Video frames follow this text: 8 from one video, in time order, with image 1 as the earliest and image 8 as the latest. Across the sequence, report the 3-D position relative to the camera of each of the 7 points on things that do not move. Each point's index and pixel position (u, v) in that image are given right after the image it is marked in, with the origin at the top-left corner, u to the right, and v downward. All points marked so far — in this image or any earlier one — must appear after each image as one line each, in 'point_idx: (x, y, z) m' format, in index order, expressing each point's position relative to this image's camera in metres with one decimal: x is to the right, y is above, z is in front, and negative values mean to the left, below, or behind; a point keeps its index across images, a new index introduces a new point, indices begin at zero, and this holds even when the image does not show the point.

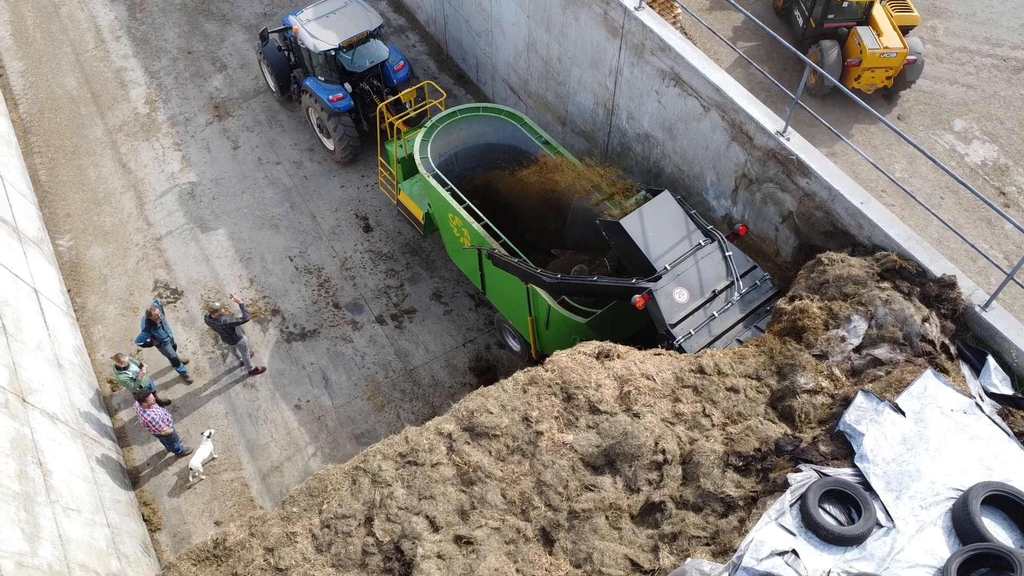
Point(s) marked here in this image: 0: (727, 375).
0: (+1.2, -0.5, +4.4) m
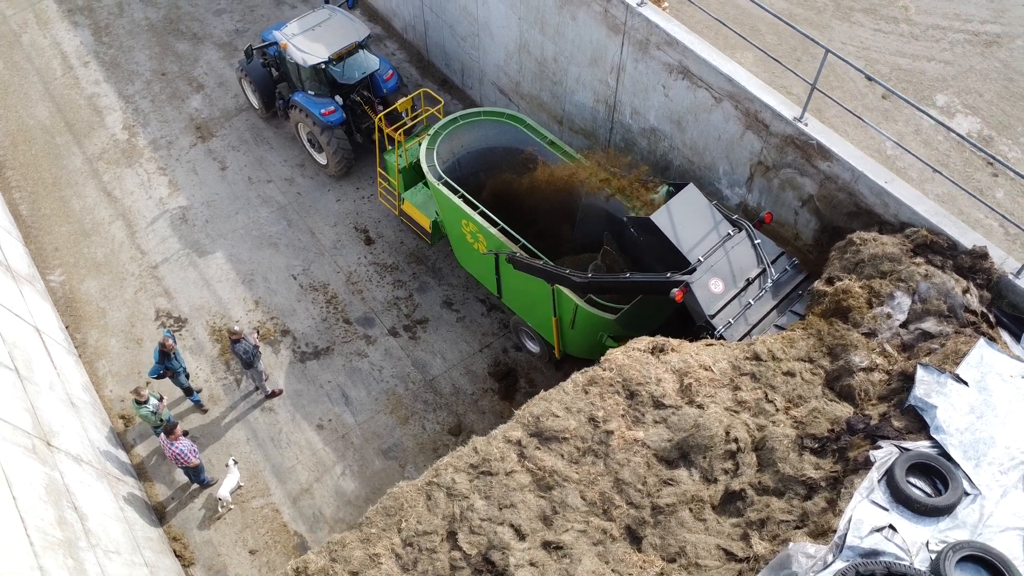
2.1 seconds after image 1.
0: (+1.5, -0.4, +4.5) m
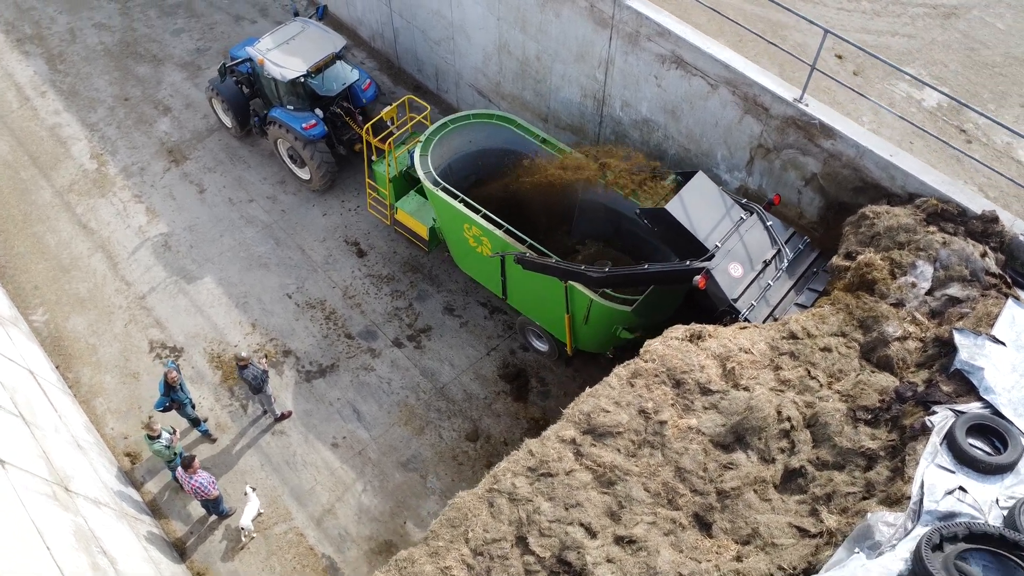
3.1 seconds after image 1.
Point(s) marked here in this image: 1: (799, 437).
0: (+1.7, -0.3, +4.6) m
1: (+1.5, -0.8, +4.1) m
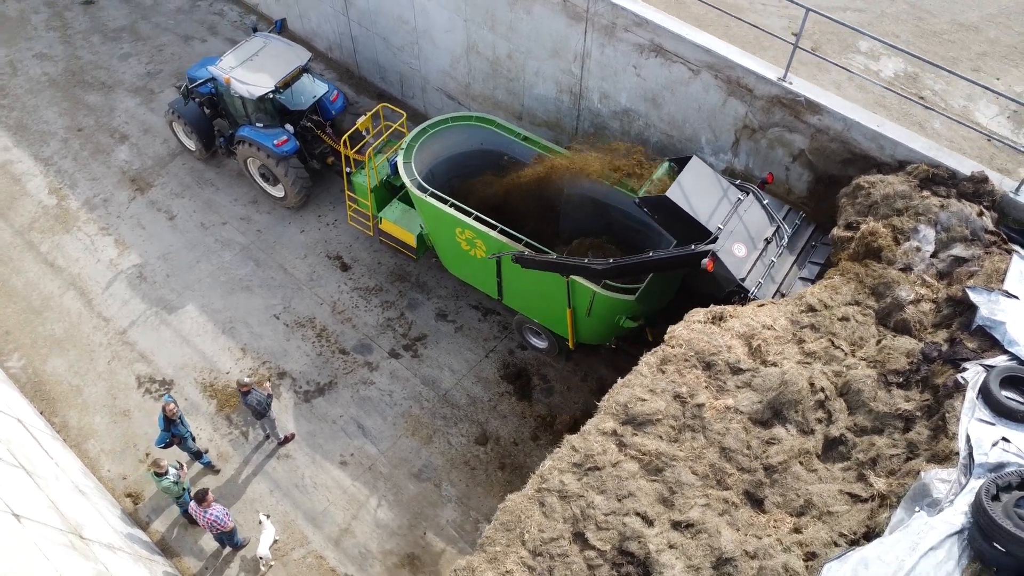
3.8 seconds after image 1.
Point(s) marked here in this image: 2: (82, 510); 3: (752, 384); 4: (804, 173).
0: (+1.9, -0.1, +4.7) m
1: (+1.7, -0.6, +4.2) m
2: (-3.1, -1.6, +5.7) m
3: (+1.3, -0.5, +4.3) m
4: (+2.2, +0.9, +6.0) m
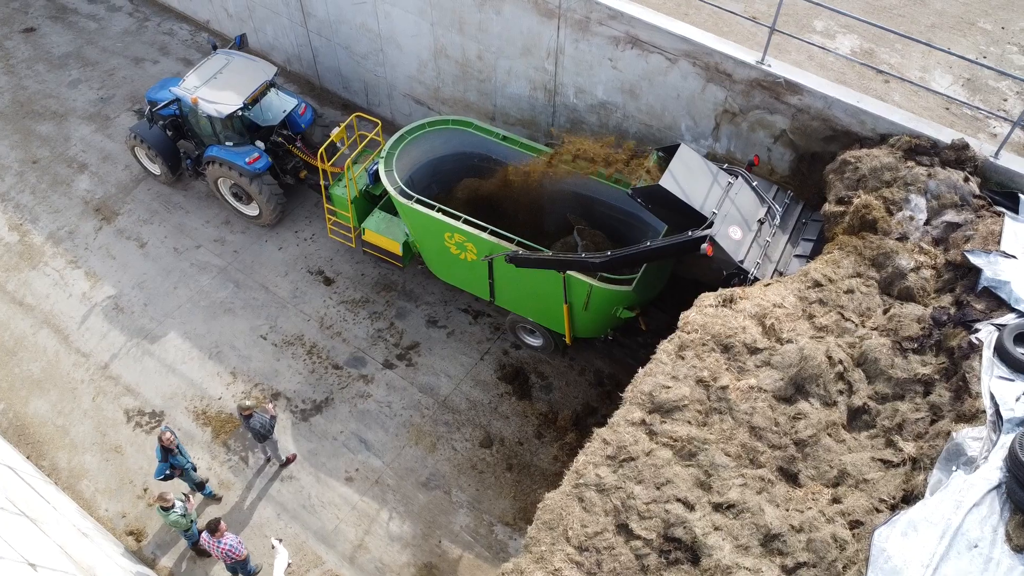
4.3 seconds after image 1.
0: (+2.0, 0.0, +4.8) m
1: (+1.8, -0.5, +4.3) m
2: (-2.9, -1.8, +5.5) m
3: (+1.4, -0.4, +4.4) m
4: (+2.1, +1.0, +6.1) m
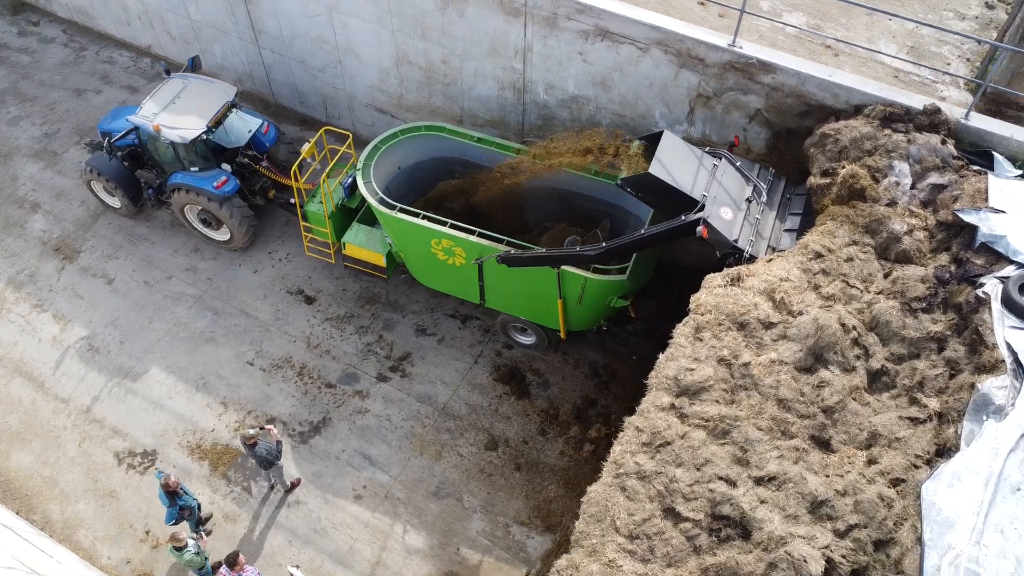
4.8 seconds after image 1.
0: (+2.0, +0.2, +5.0) m
1: (+2.0, -0.3, +4.4) m
2: (-2.7, -2.1, +5.3) m
3: (+1.6, -0.3, +4.5) m
4: (+2.0, +1.2, +6.3) m
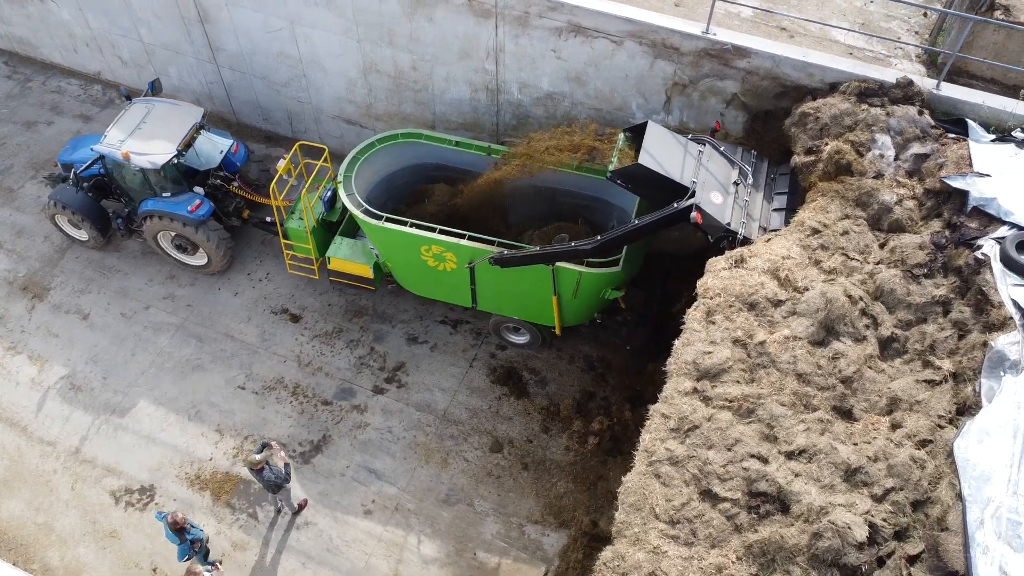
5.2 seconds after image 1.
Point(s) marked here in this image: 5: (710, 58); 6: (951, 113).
0: (+2.0, +0.4, +5.1) m
1: (+2.1, -0.1, +4.5) m
2: (-2.5, -2.3, +5.2) m
3: (+1.6, -0.1, +4.6) m
4: (+1.8, +1.4, +6.4) m
5: (+1.5, +1.8, +6.2) m
6: (+3.1, +1.2, +5.7) m
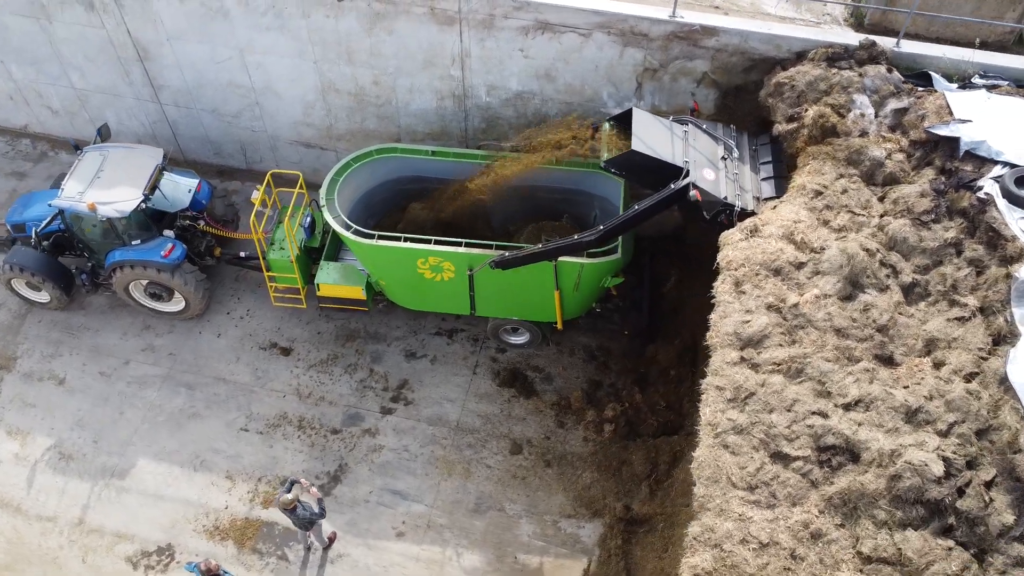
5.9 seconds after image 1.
0: (+2.1, +0.7, +5.3) m
1: (+2.3, +0.2, +4.8) m
2: (-2.0, -2.6, +5.0) m
3: (+1.9, +0.1, +4.8) m
4: (+1.6, +1.6, +6.6) m
5: (+1.3, +2.0, +6.3) m
6: (+3.0, +1.7, +6.0) m
